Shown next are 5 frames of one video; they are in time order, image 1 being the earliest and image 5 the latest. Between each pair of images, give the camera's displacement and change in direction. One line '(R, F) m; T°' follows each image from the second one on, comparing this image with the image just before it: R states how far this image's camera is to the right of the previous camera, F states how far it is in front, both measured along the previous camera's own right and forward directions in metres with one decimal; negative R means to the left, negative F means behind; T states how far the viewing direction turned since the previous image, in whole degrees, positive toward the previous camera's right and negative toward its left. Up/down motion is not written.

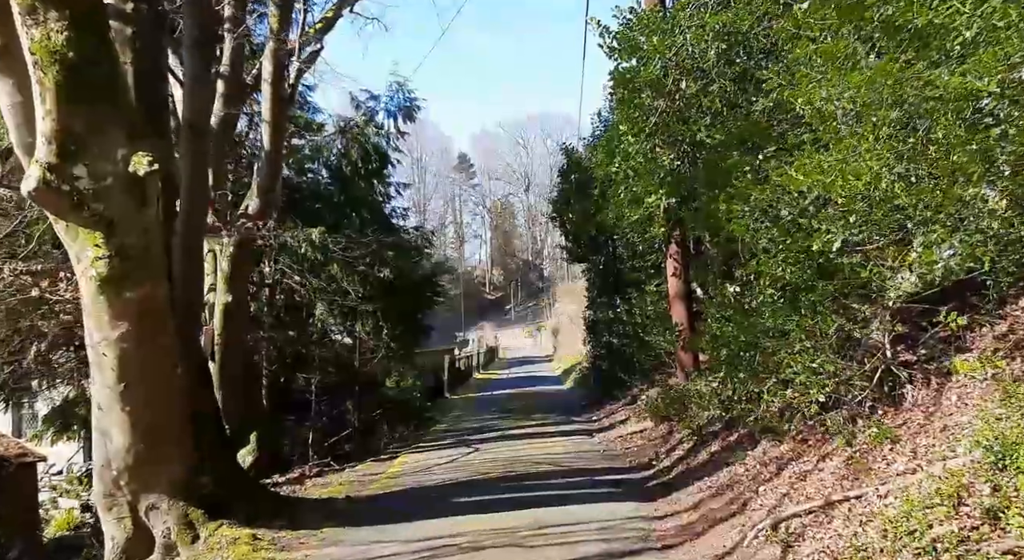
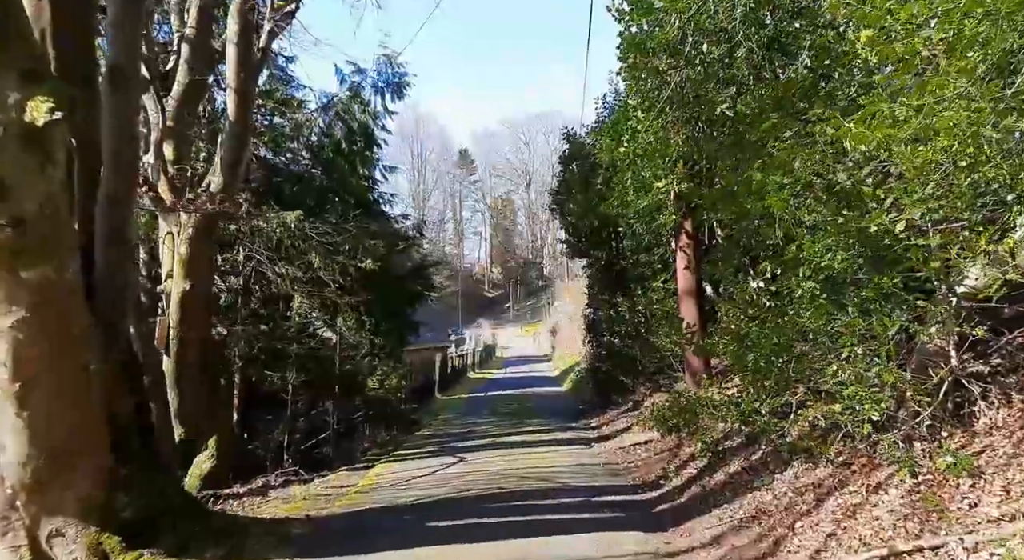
(+0.1, +1.6) m; 0°
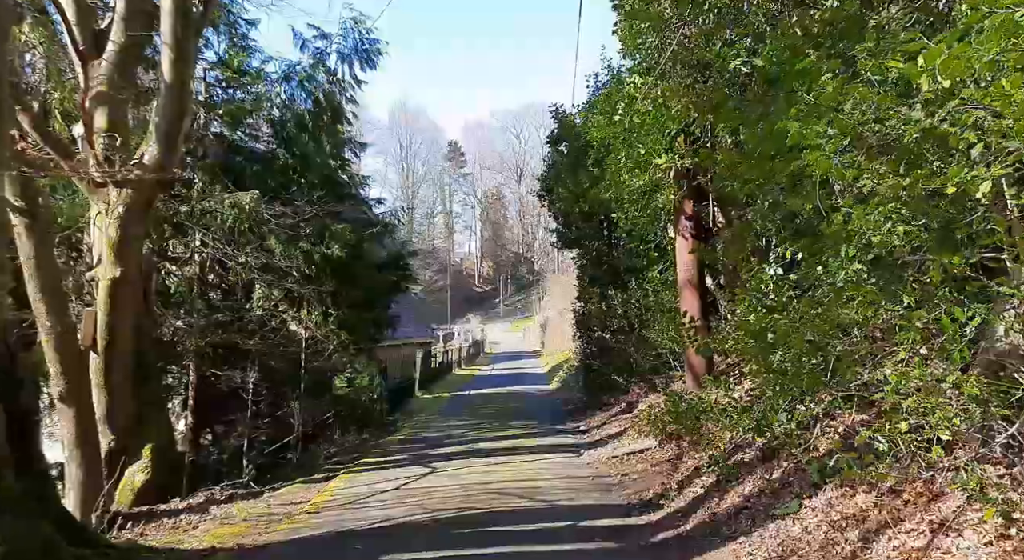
(+0.1, +1.6) m; 0°
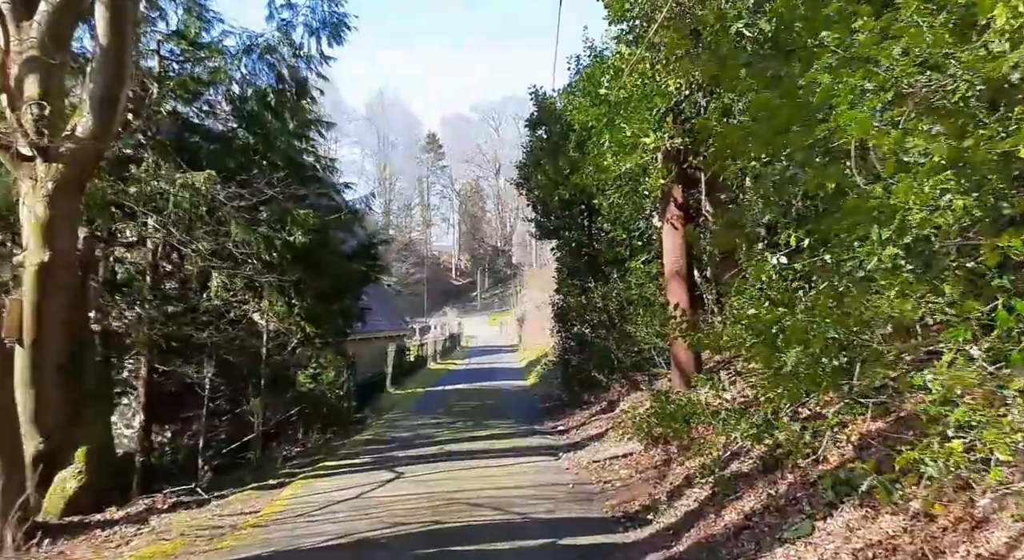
(0.0, +1.0) m; +1°
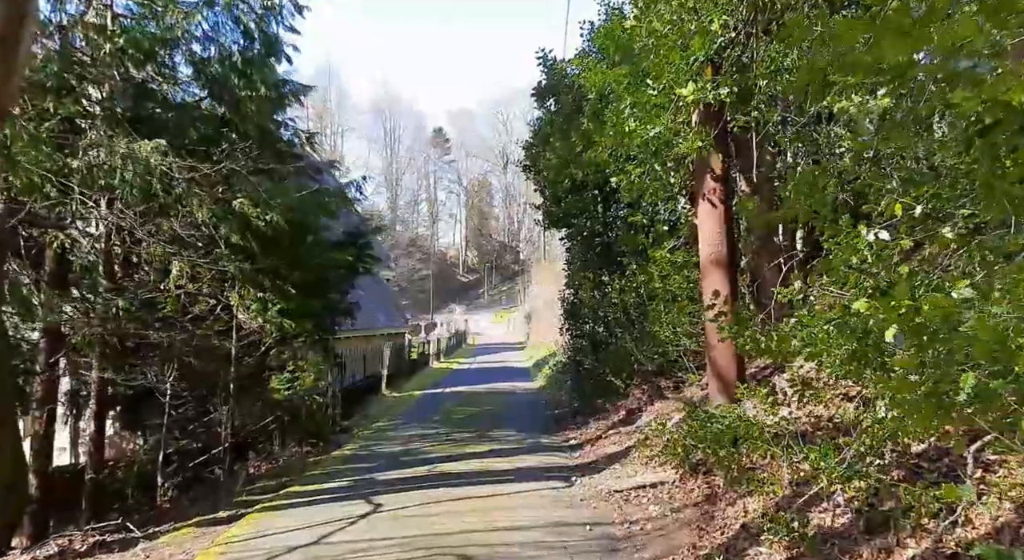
(0.0, +2.2) m; 0°
